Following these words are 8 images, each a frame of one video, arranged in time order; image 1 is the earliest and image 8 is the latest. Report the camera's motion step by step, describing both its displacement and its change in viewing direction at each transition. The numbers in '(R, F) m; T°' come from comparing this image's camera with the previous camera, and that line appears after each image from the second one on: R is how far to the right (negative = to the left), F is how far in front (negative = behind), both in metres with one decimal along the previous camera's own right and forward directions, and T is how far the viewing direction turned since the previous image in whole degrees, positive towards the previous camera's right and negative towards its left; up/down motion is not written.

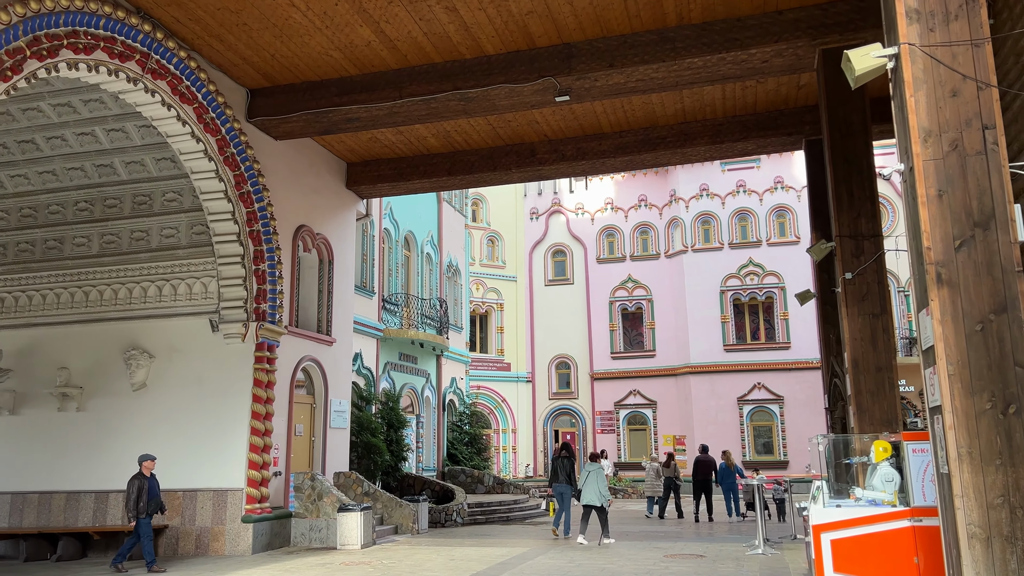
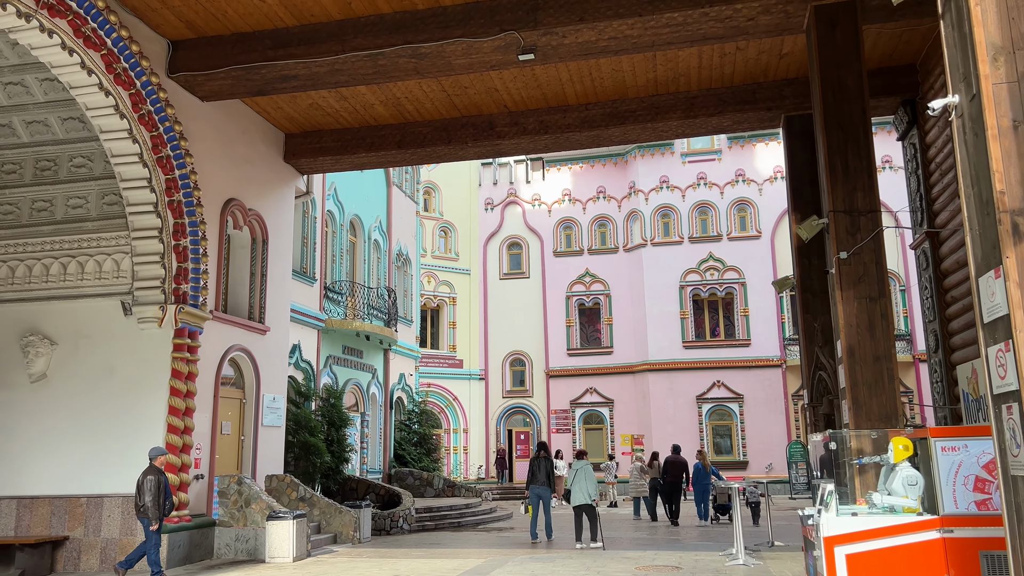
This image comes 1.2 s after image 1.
(-0.1, +1.2) m; +3°
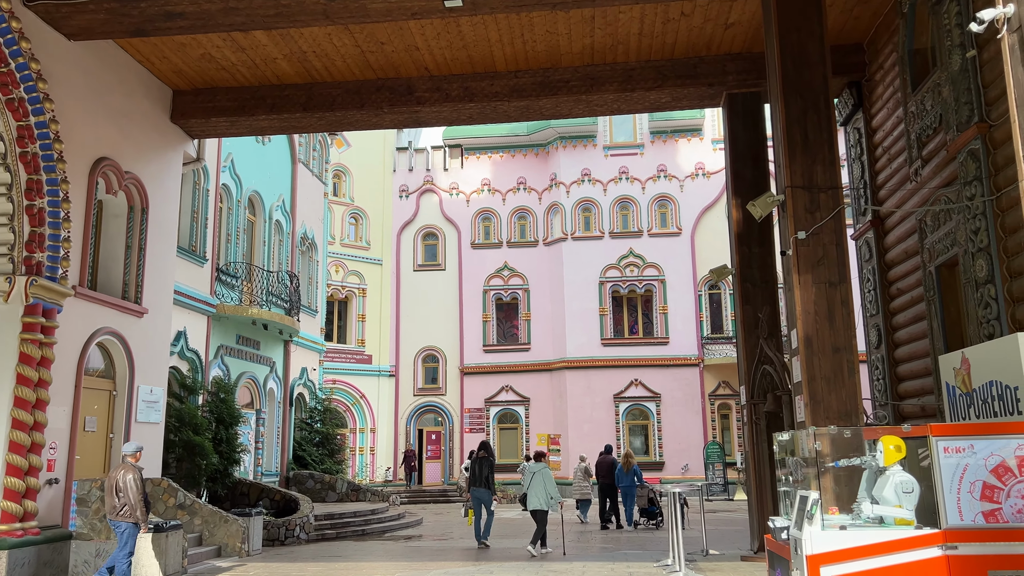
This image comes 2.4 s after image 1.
(-0.1, +1.2) m; +6°
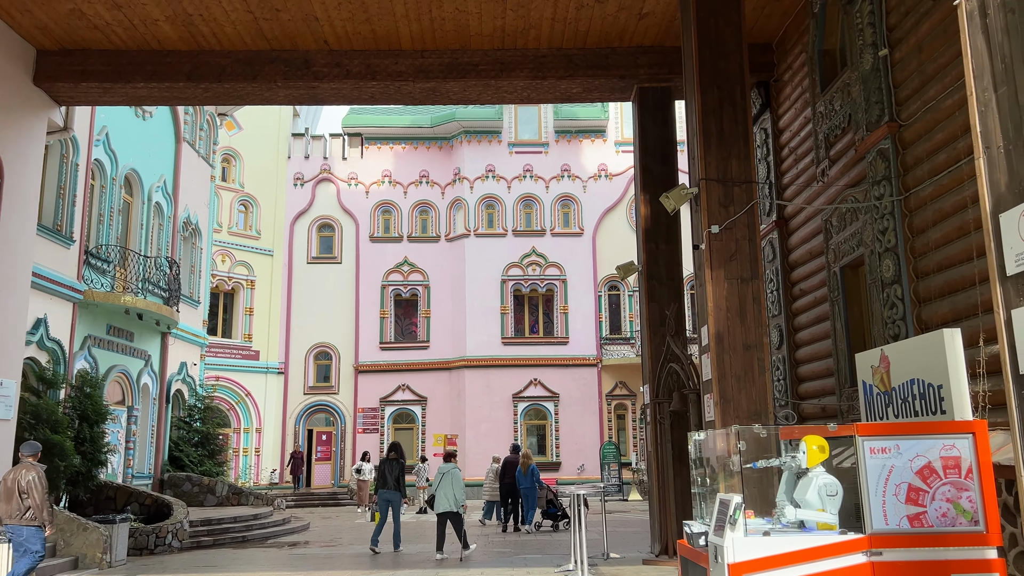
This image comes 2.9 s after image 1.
(0.0, +0.6) m; +7°
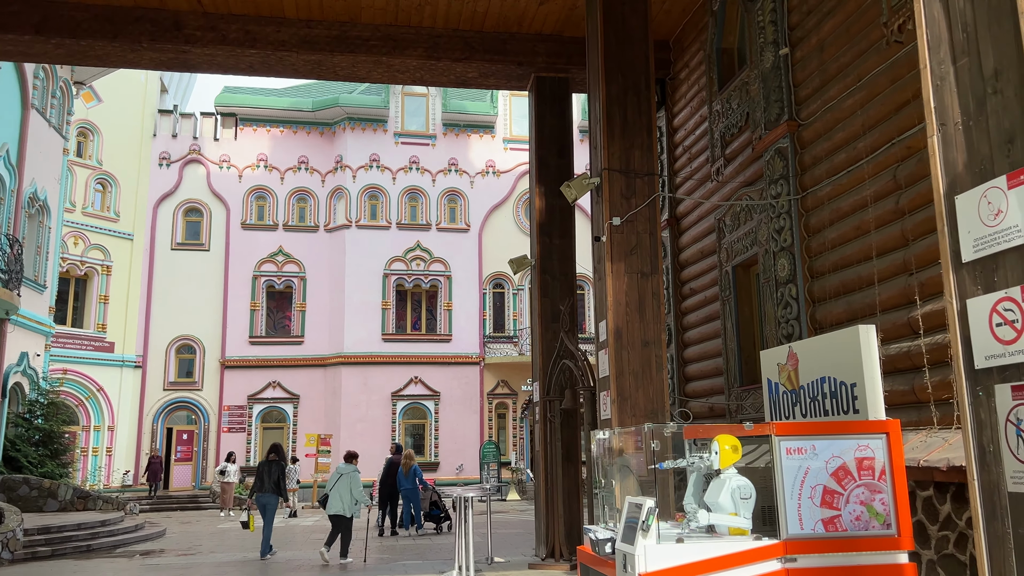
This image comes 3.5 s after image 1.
(-0.1, +0.5) m; +8°
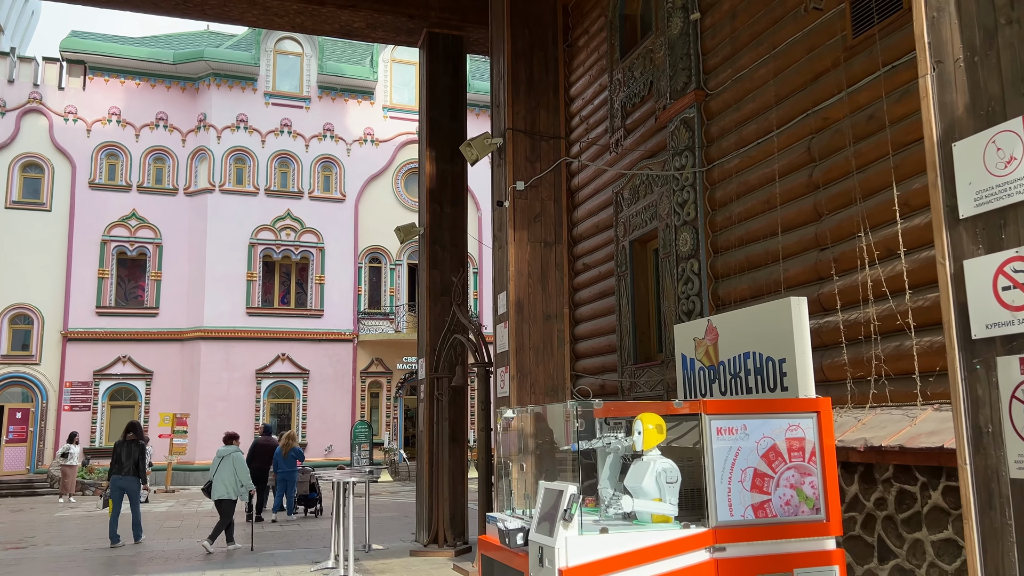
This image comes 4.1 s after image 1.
(-0.2, +0.6) m; +9°
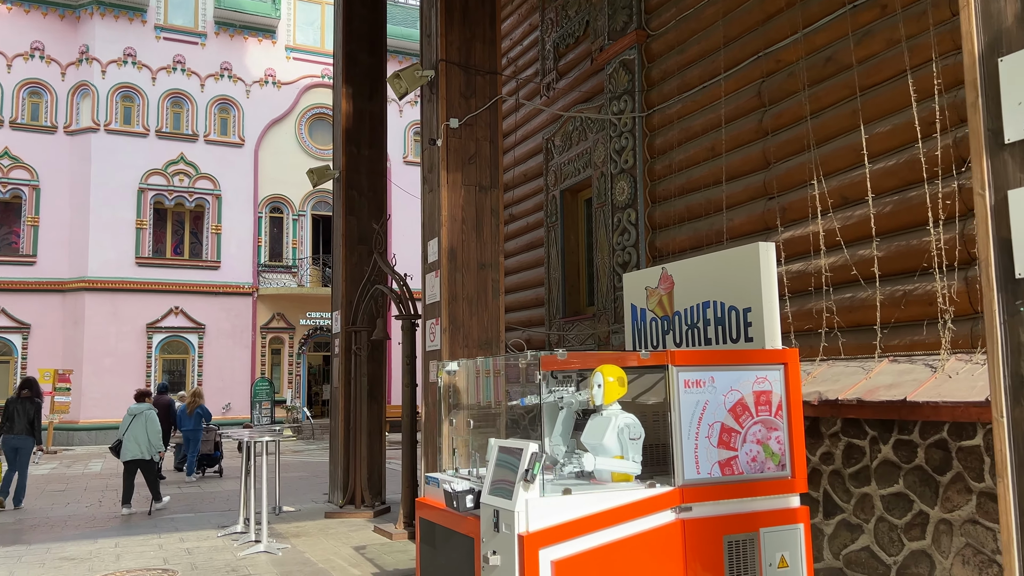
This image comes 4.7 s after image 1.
(-0.2, +0.4) m; +7°
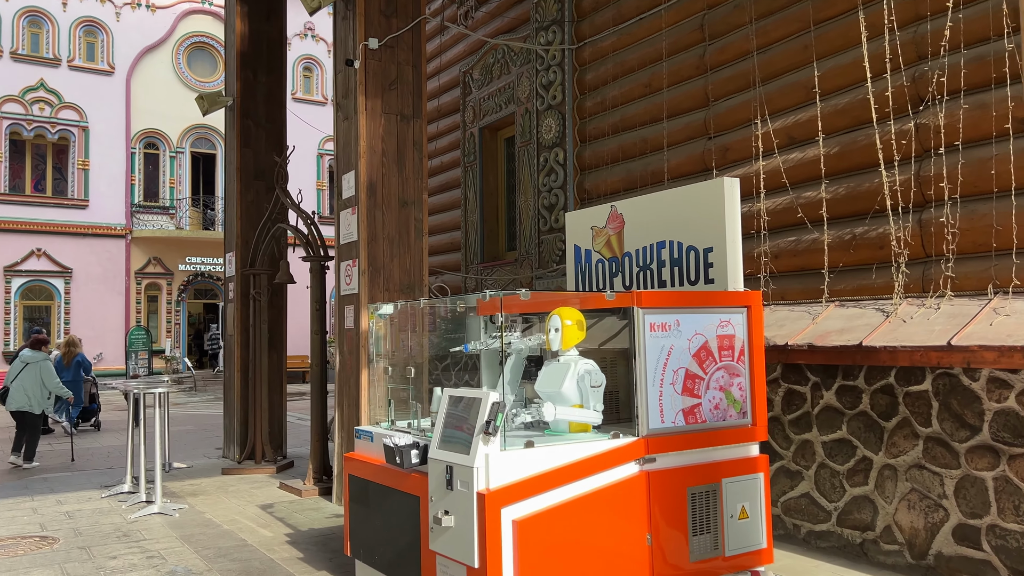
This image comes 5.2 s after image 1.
(-0.3, +0.4) m; +8°
